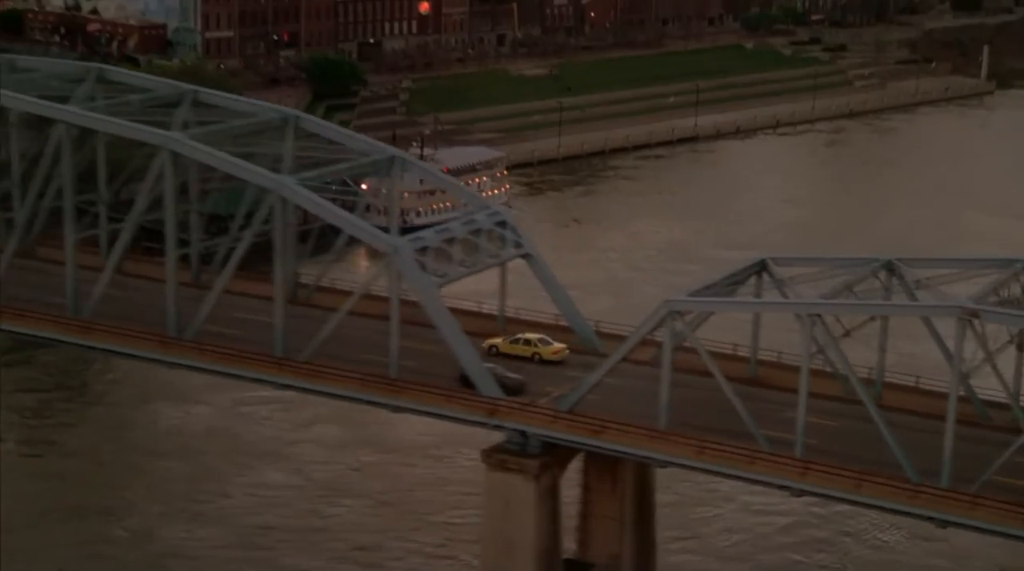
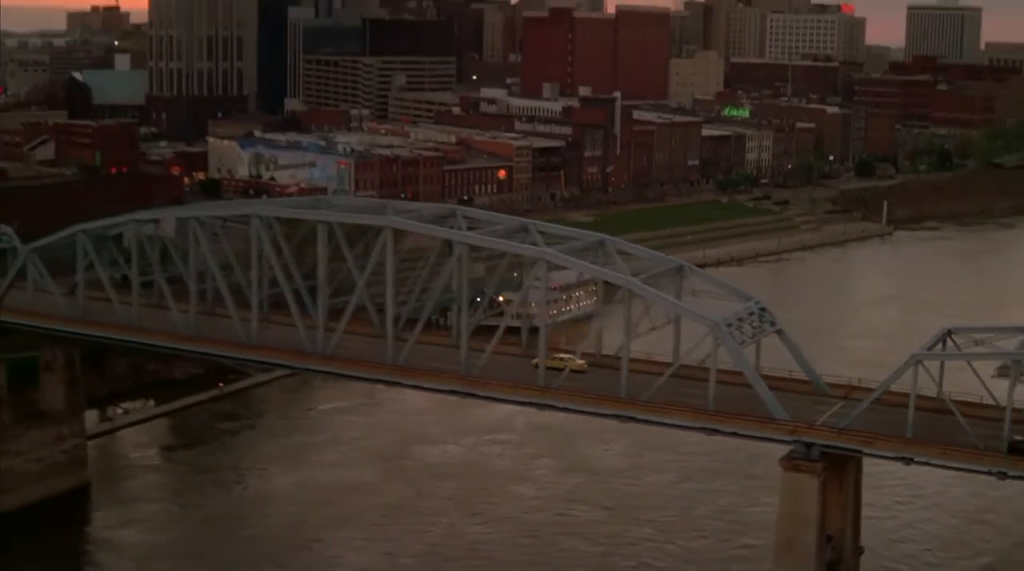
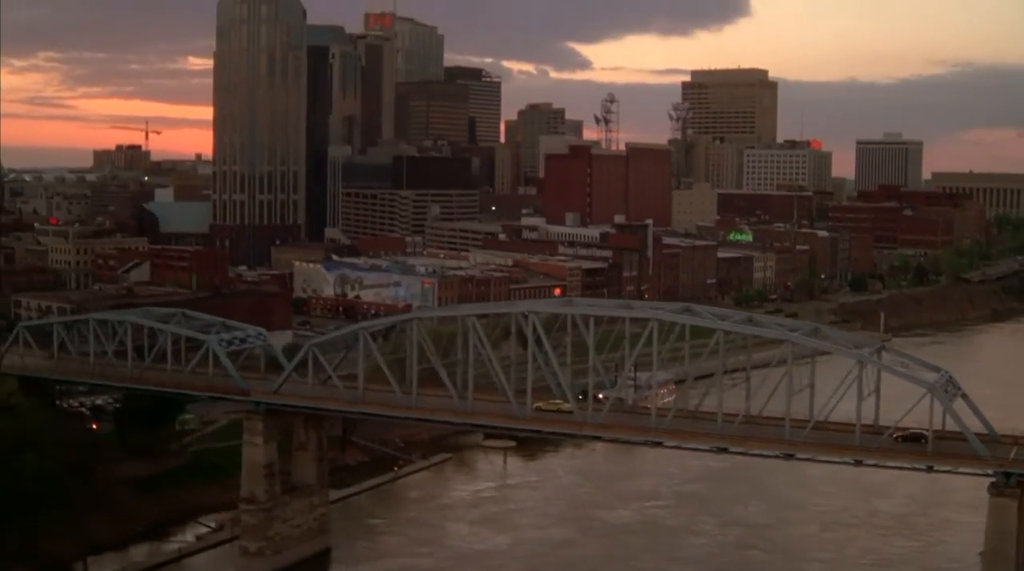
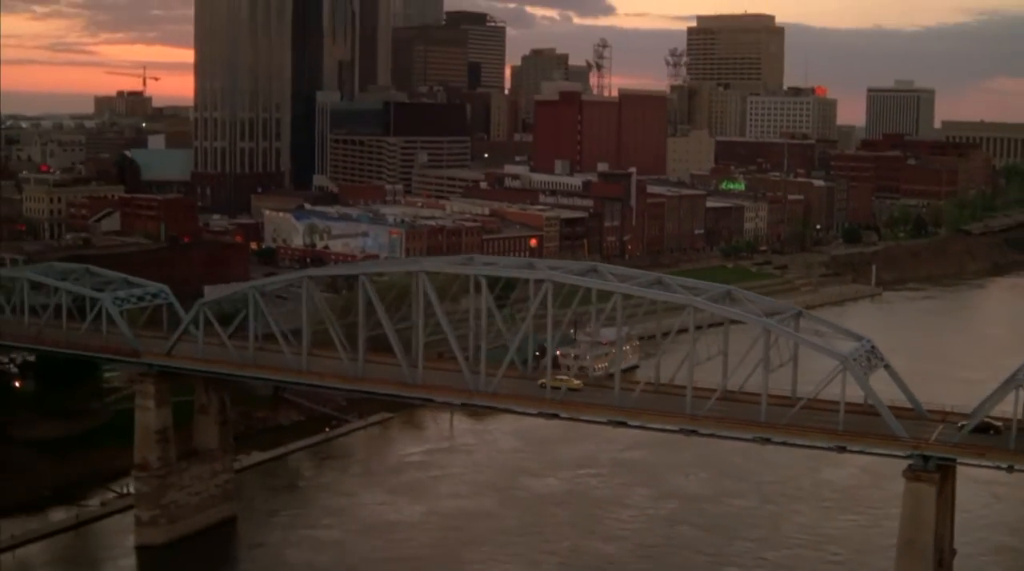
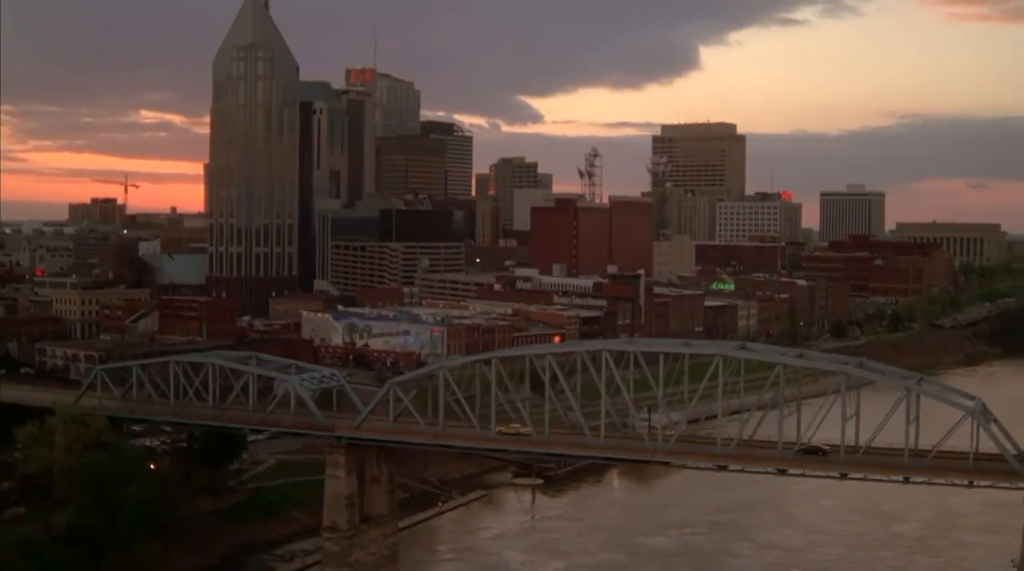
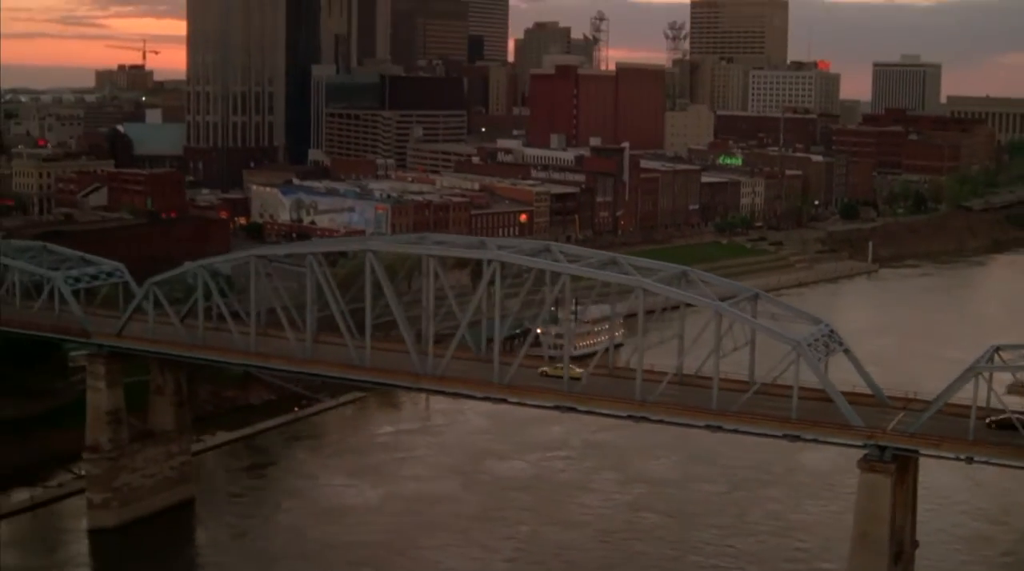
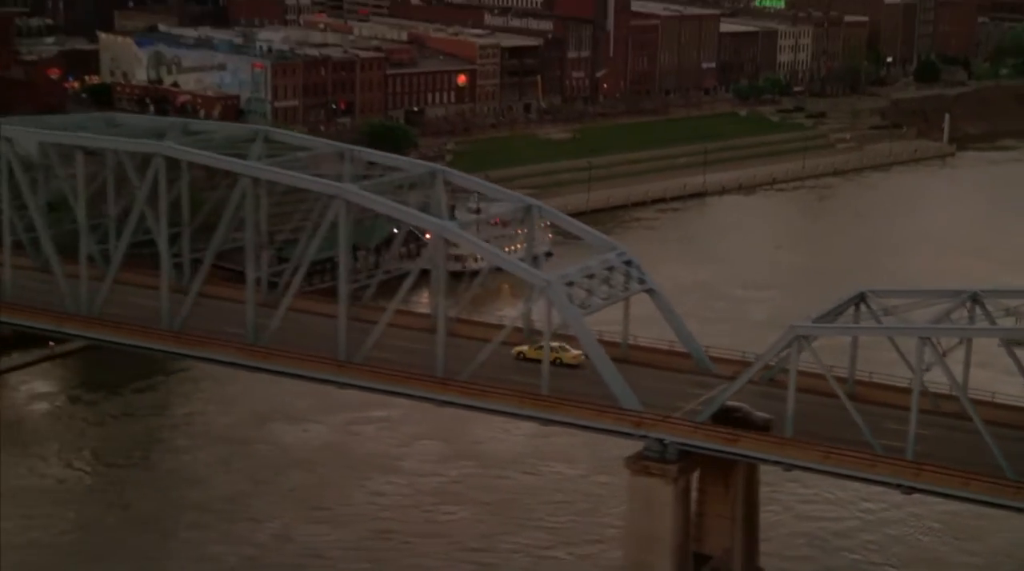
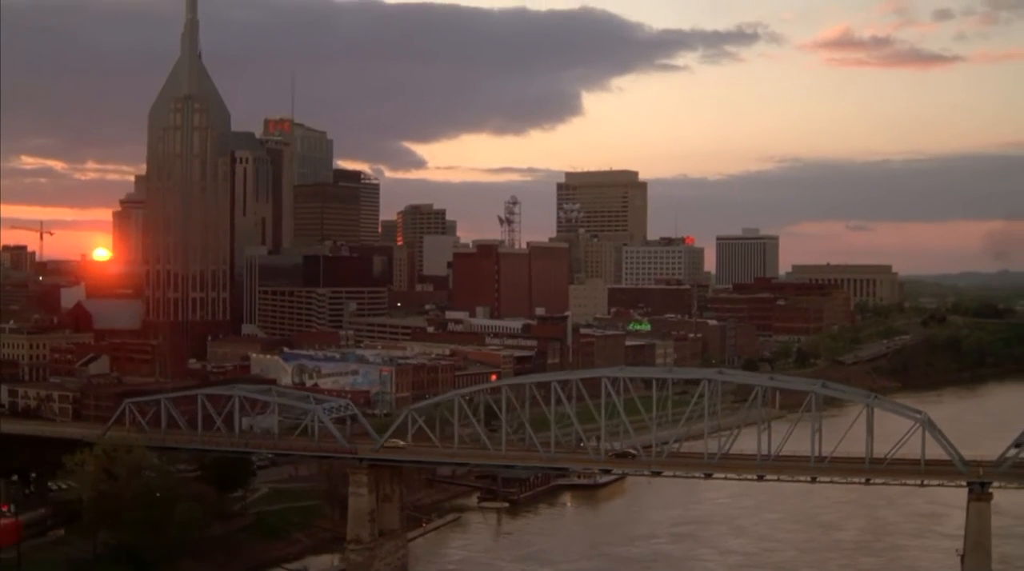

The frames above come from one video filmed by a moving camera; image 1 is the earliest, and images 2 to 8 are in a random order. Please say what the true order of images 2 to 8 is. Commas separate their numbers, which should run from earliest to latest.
7, 2, 6, 4, 3, 5, 8
